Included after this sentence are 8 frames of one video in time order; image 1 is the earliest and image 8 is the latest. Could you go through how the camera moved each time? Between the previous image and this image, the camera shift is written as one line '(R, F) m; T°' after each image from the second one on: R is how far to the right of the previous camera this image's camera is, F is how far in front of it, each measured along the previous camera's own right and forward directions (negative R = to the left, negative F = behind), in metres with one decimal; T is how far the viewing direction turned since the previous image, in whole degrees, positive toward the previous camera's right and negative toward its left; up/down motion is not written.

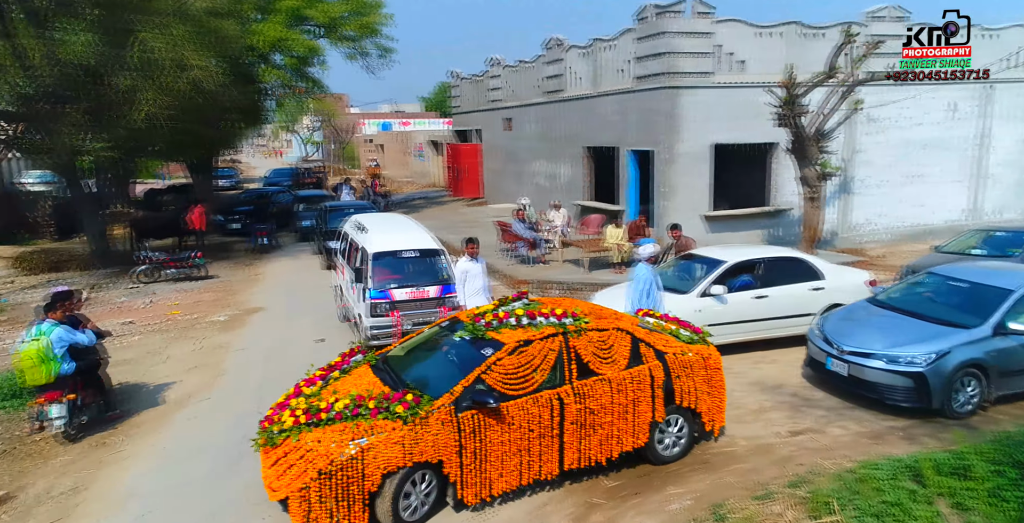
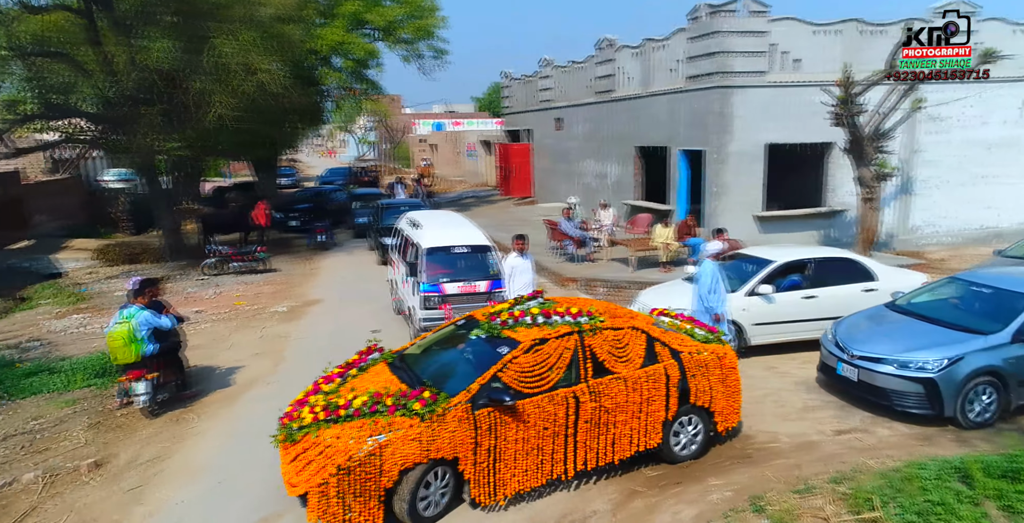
(0.0, -0.2) m; -5°
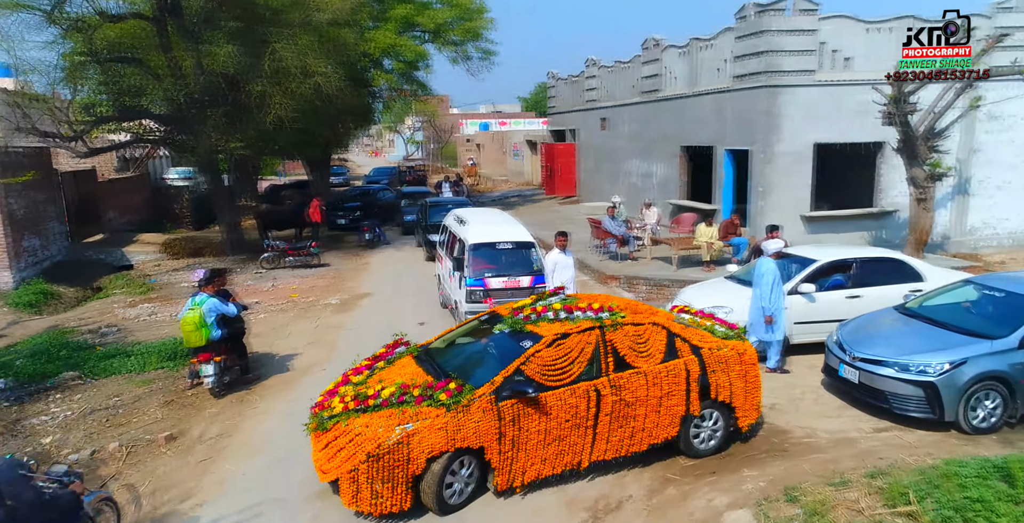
(0.0, -0.3) m; -4°
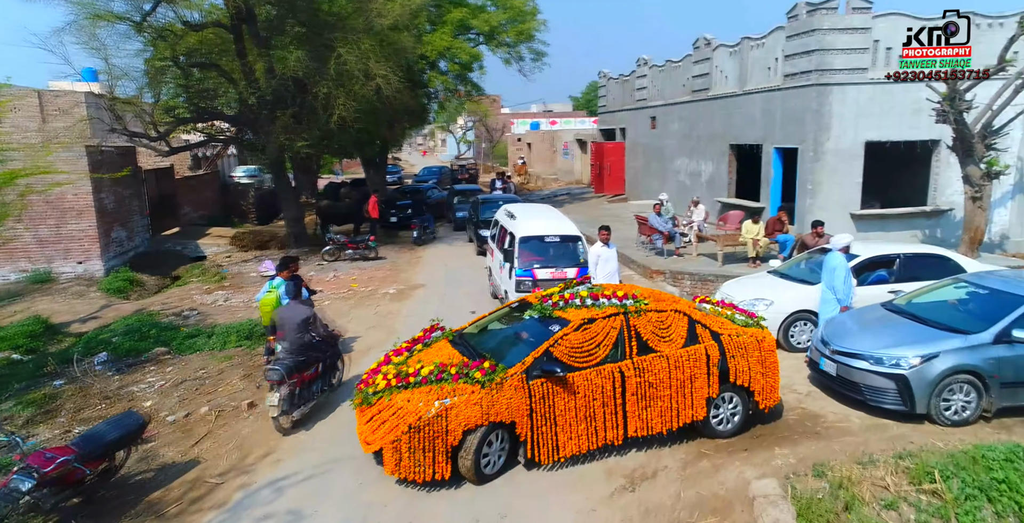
(0.0, -0.5) m; -5°
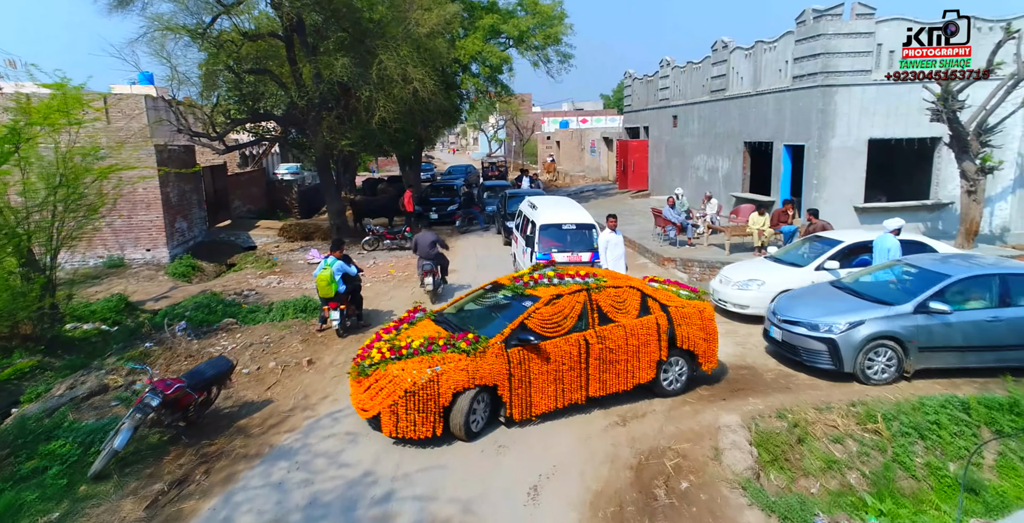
(+0.2, -1.2) m; -3°
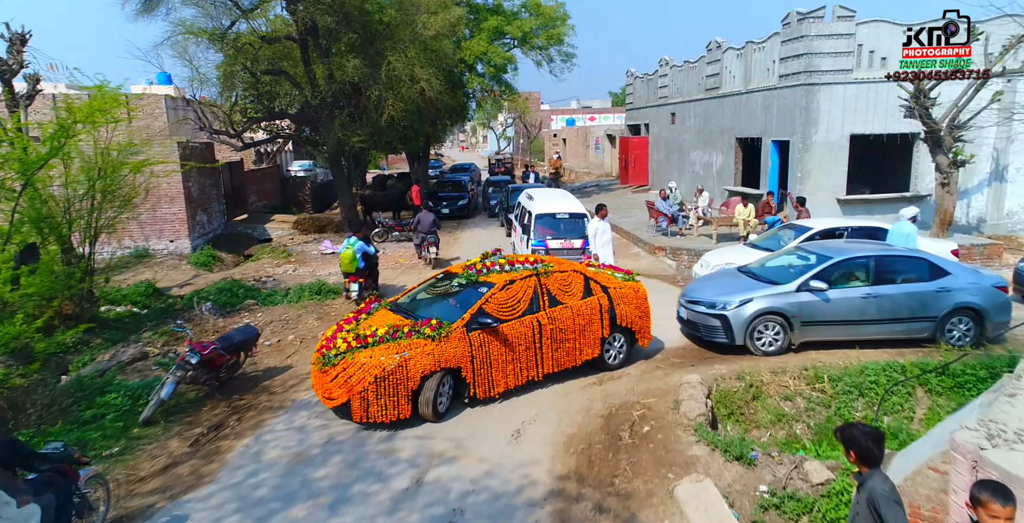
(+0.2, -0.9) m; -1°
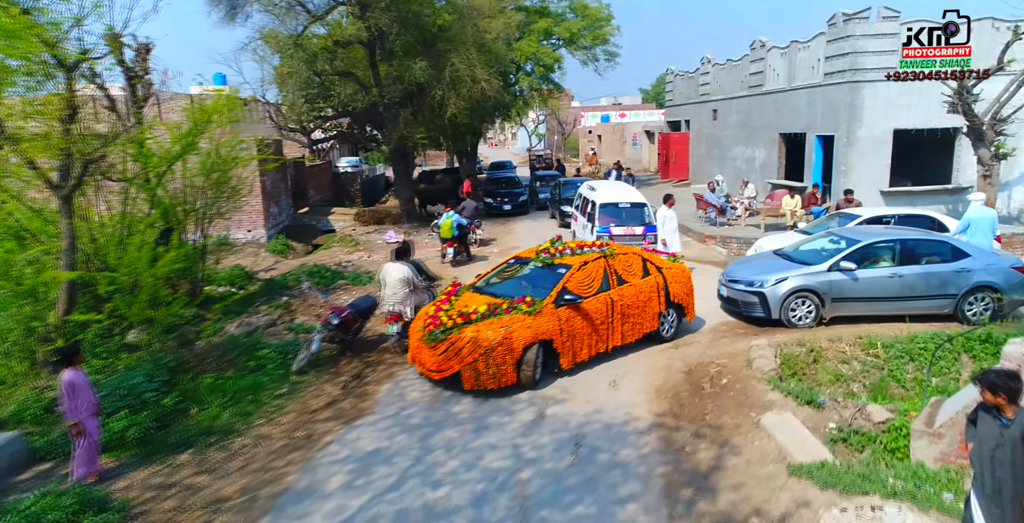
(-0.8, -1.1) m; -2°
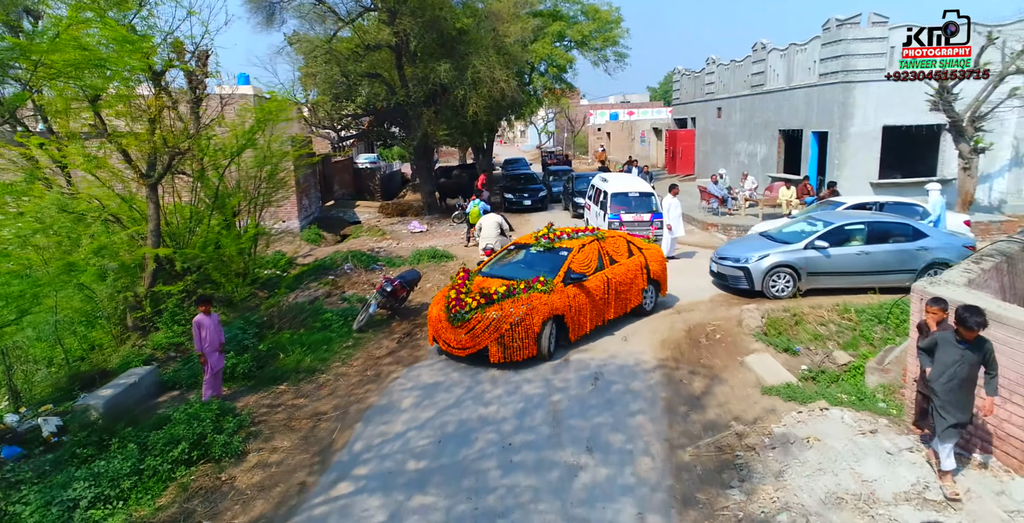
(-0.3, -1.4) m; -1°
